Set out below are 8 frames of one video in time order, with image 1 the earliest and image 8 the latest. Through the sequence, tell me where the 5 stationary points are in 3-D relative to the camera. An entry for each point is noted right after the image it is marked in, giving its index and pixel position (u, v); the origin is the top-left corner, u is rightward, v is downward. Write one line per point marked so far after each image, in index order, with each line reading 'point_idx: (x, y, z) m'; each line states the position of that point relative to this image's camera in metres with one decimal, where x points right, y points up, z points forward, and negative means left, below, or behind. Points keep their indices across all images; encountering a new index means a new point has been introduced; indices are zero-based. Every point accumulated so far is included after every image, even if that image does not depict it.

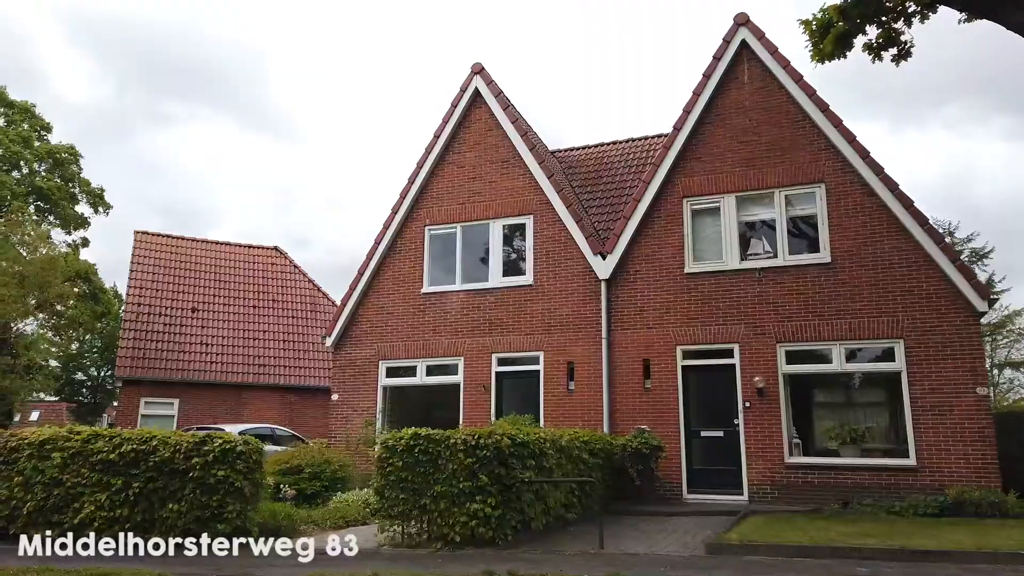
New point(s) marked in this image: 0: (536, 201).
0: (+0.5, +1.9, +16.3) m
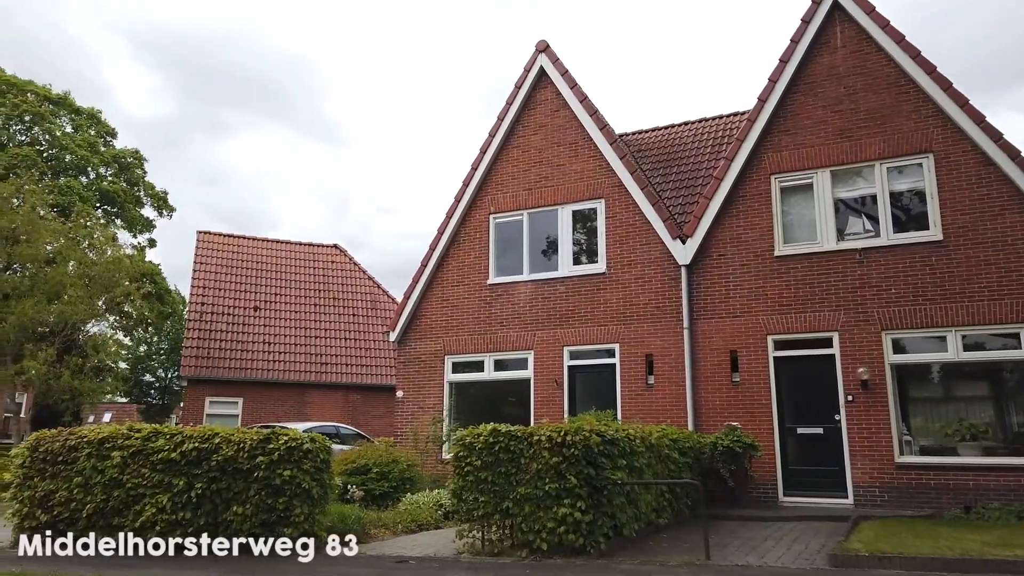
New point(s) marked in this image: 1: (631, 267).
0: (+2.0, +2.1, +15.3) m
1: (+2.4, +0.4, +14.8) m
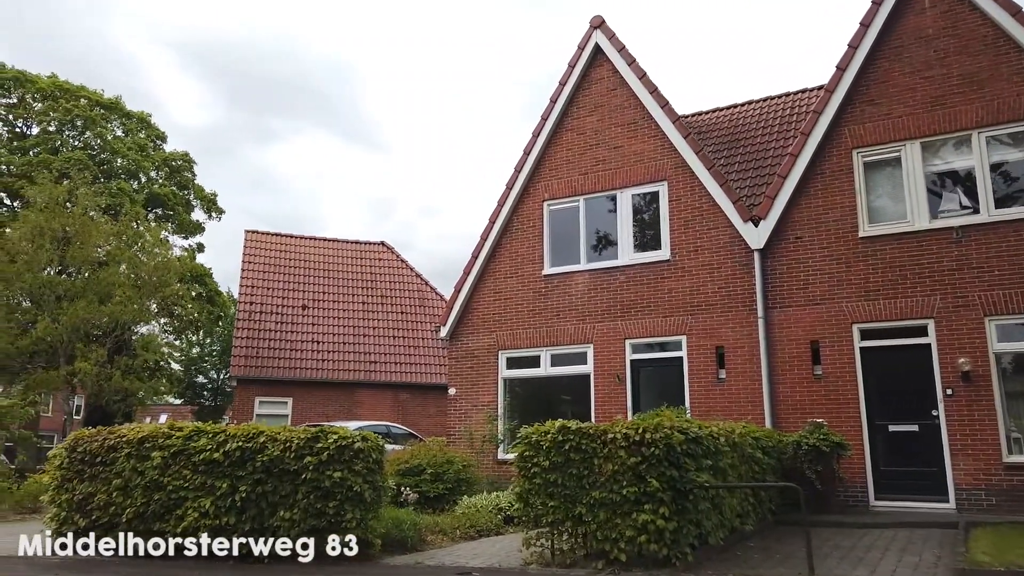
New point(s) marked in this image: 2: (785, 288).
0: (+3.0, +2.4, +14.3) m
1: (+3.4, +0.6, +13.8) m
2: (+4.7, 0.0, +12.9) m
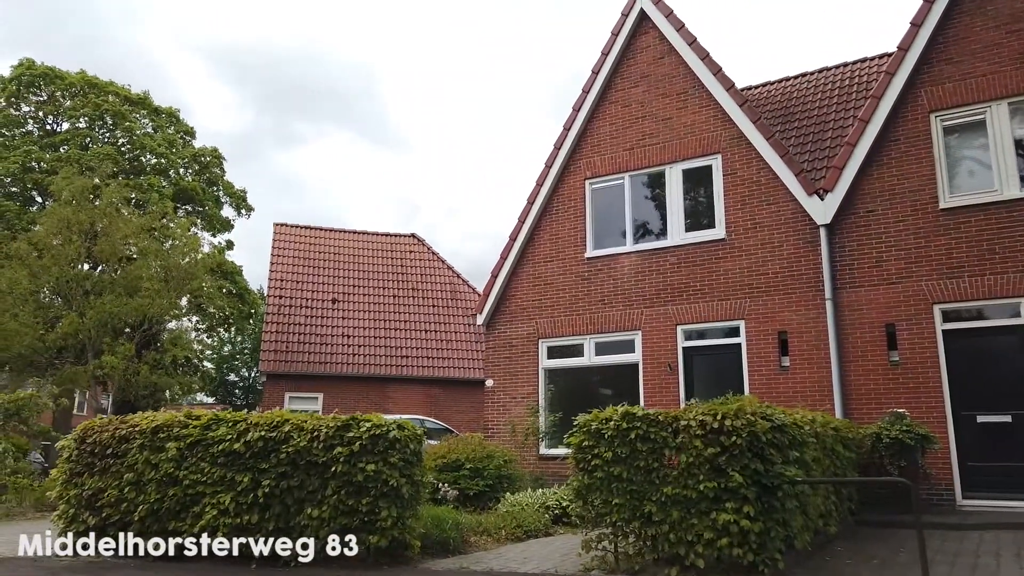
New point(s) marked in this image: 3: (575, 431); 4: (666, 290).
0: (+3.7, +2.7, +13.2) m
1: (+4.1, +1.0, +12.7) m
2: (+5.4, +0.3, +11.8) m
3: (+0.6, -1.3, +7.0) m
4: (+2.7, 0.0, +13.4) m
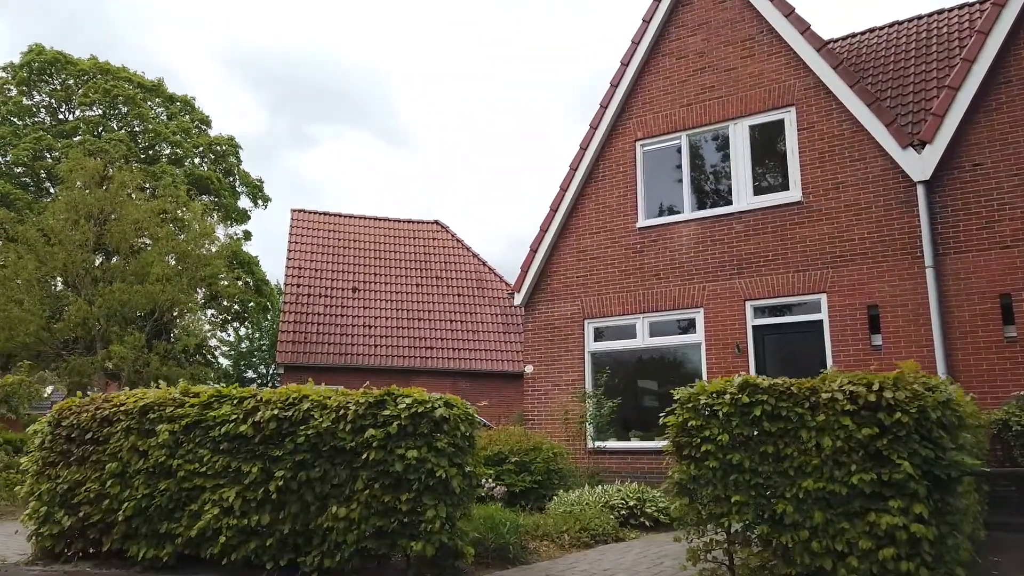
0: (+4.4, +3.1, +11.6) m
1: (+4.8, +1.4, +11.1) m
2: (+6.0, +0.8, +10.1) m
3: (+1.2, -0.9, +5.4) m
4: (+3.4, +0.4, +11.8) m
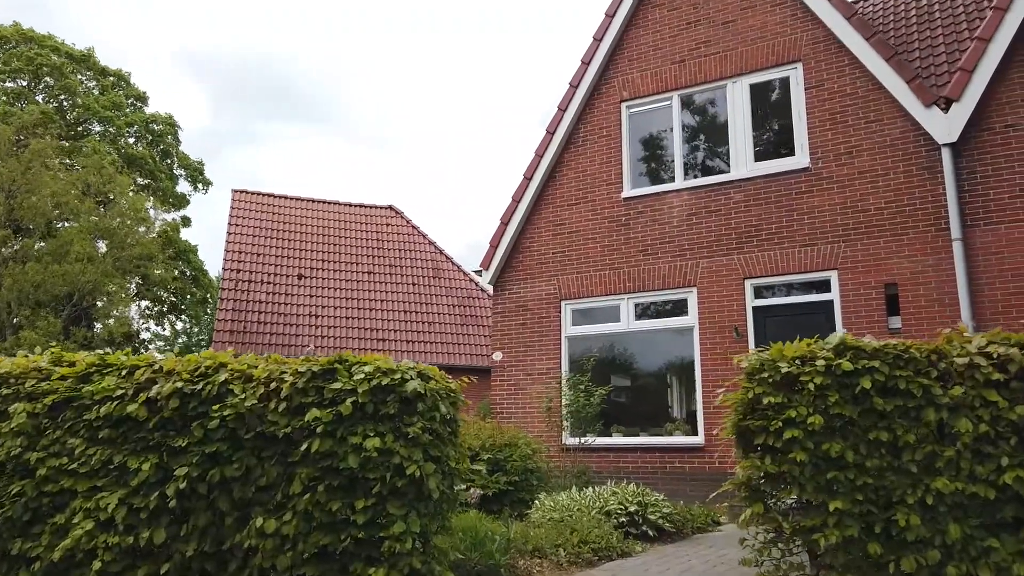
0: (+4.1, +3.4, +10.4) m
1: (+4.5, +1.7, +9.9) m
2: (+5.7, +1.1, +9.0) m
3: (+1.2, -0.5, +4.0) m
4: (+3.0, +0.7, +10.5) m
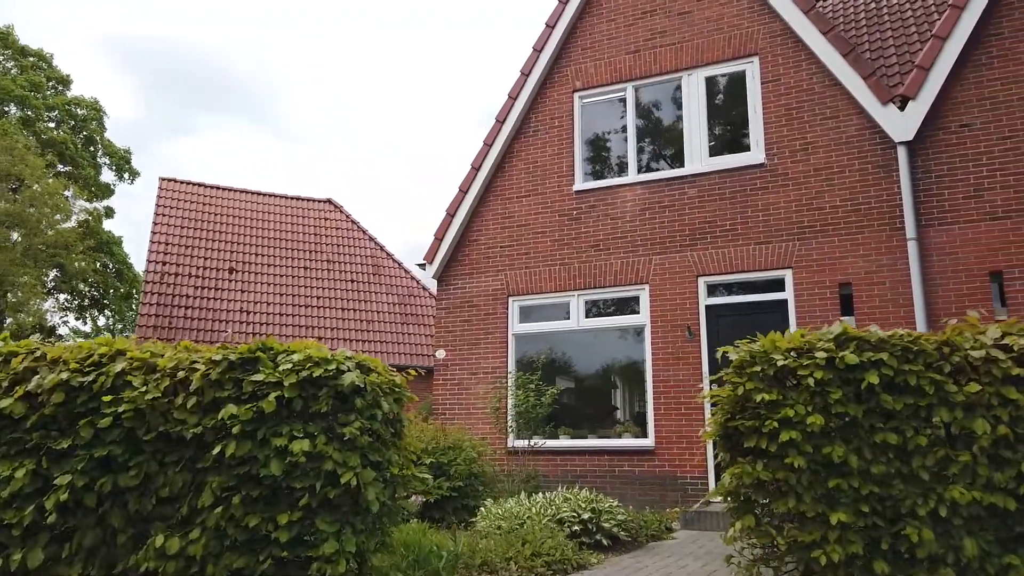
0: (+3.4, +3.5, +10.2) m
1: (+3.8, +1.7, +9.7) m
2: (+5.1, +1.1, +8.9) m
3: (+0.9, -0.4, +3.6) m
4: (+2.3, +0.8, +10.2) m
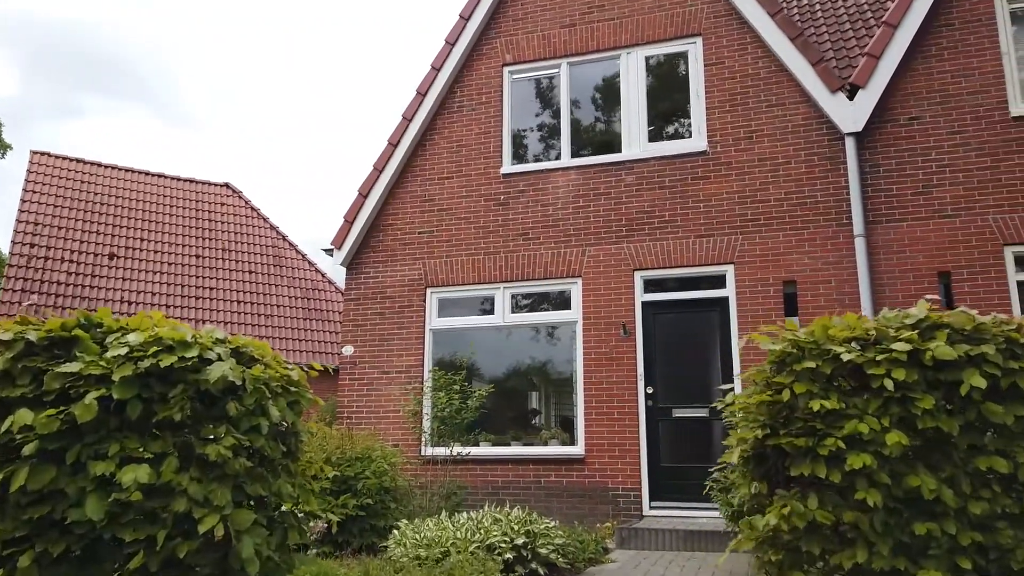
0: (+2.5, +3.5, +9.6) m
1: (+2.9, +1.8, +9.1) m
2: (+4.3, +1.1, +8.5) m
3: (+0.8, -0.3, +2.6) m
4: (+1.3, +0.8, +9.4) m
